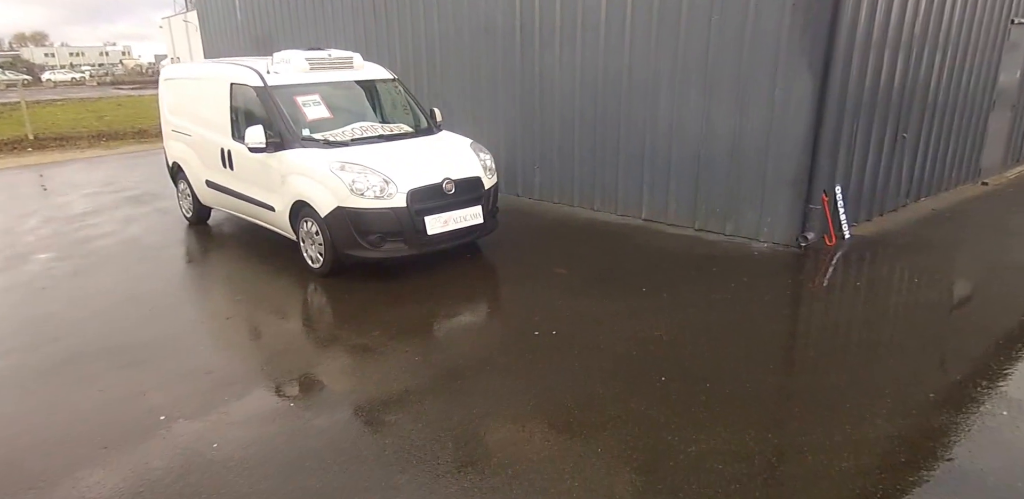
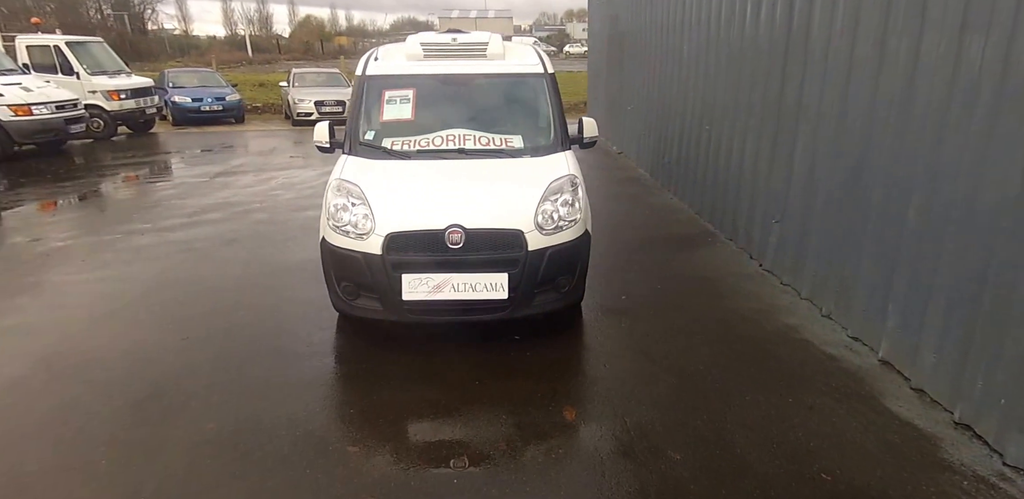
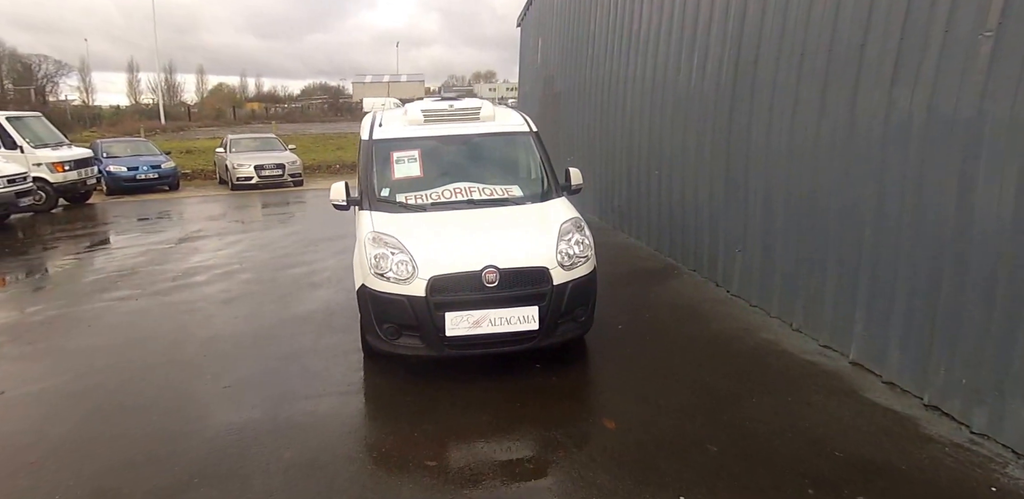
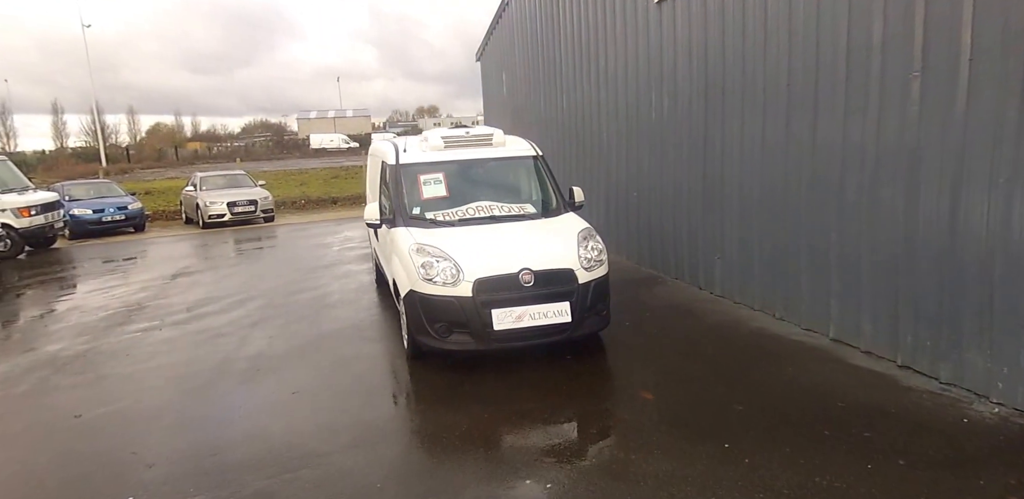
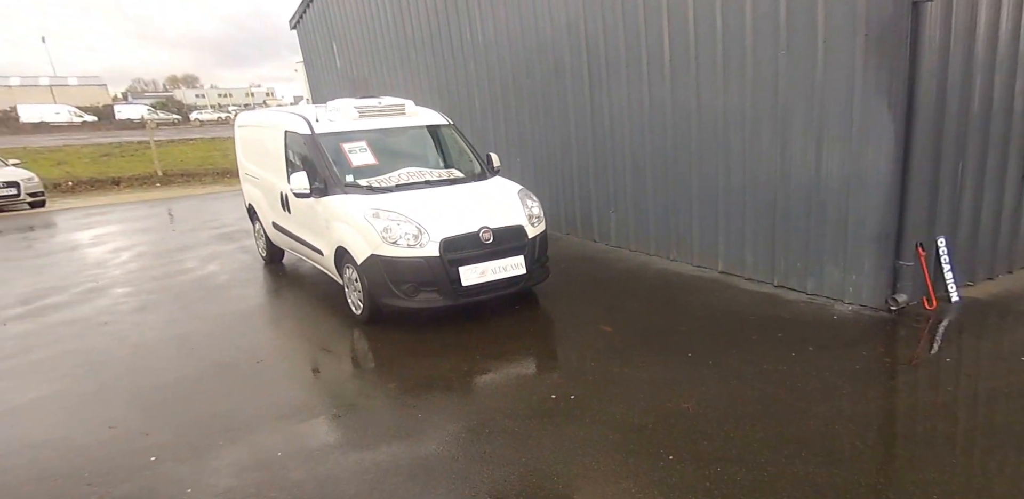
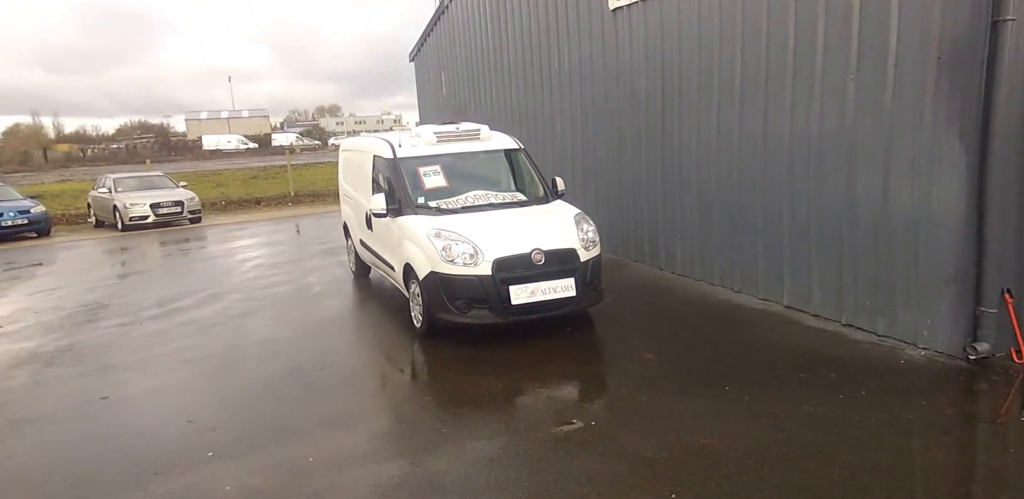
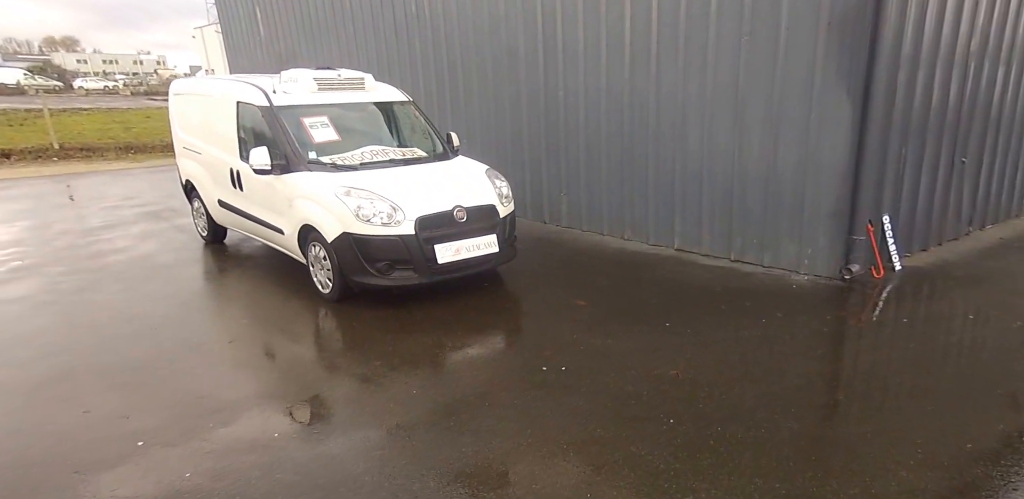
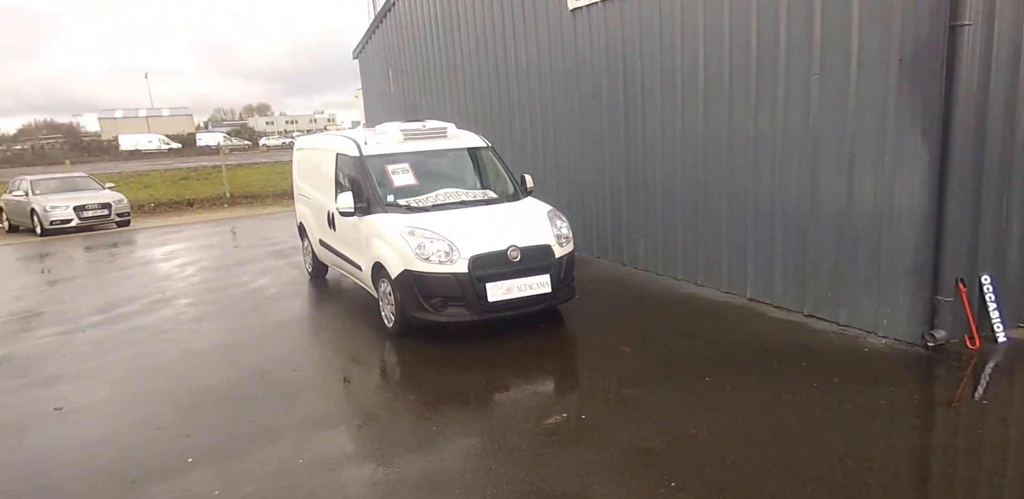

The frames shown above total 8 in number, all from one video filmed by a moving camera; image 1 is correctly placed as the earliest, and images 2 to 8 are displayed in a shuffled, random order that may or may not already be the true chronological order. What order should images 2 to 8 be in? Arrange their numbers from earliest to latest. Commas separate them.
7, 5, 8, 6, 4, 3, 2
